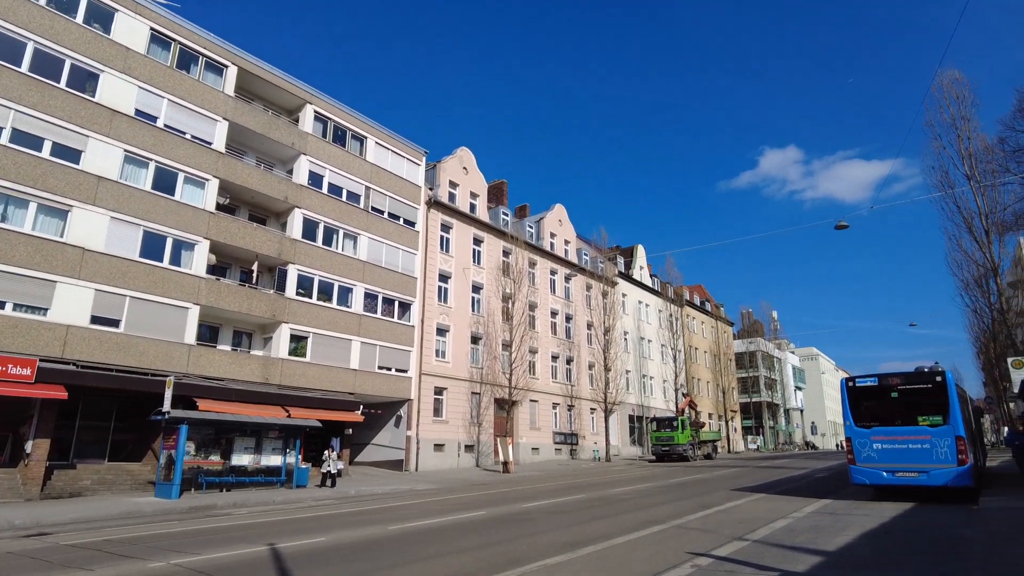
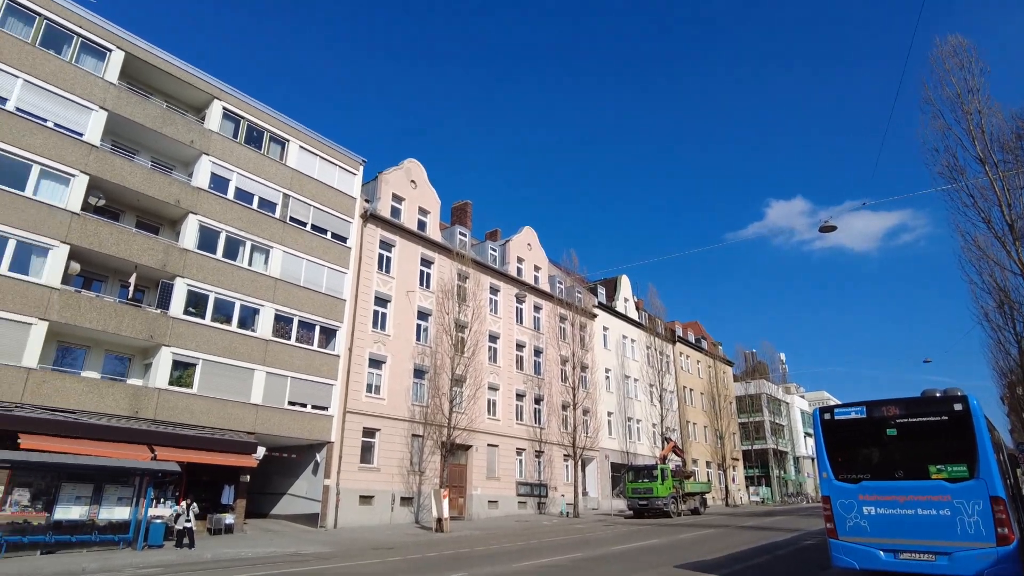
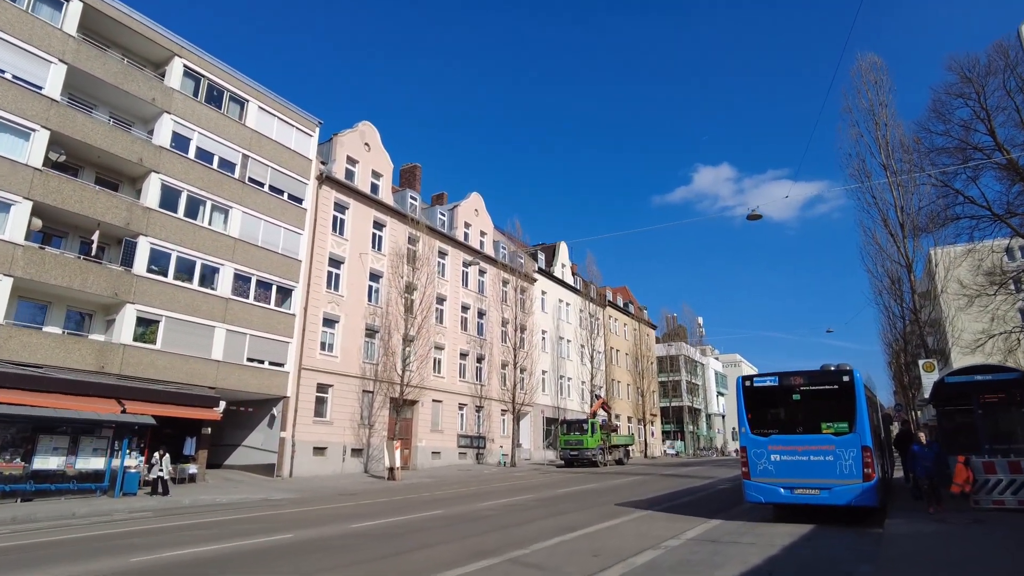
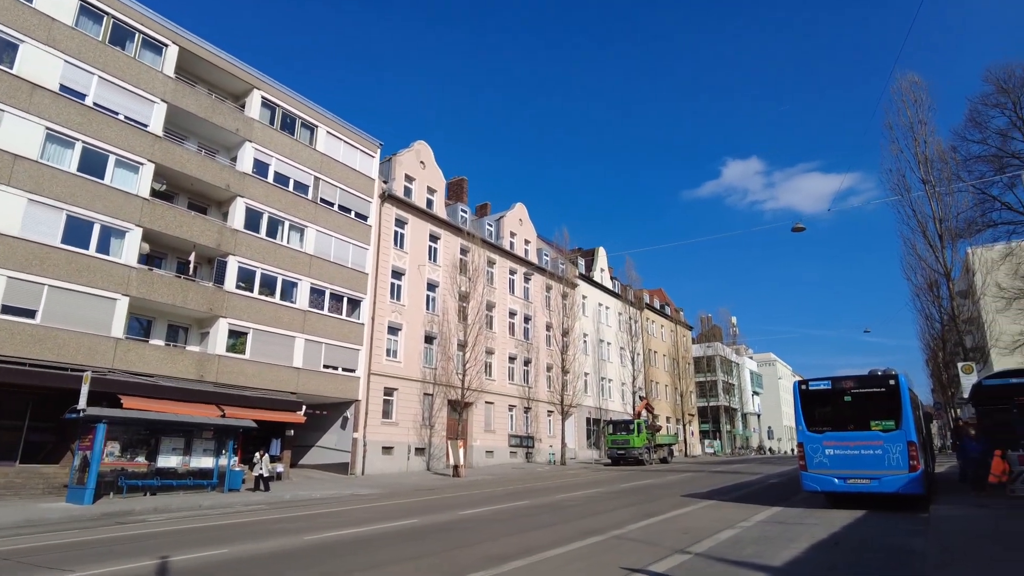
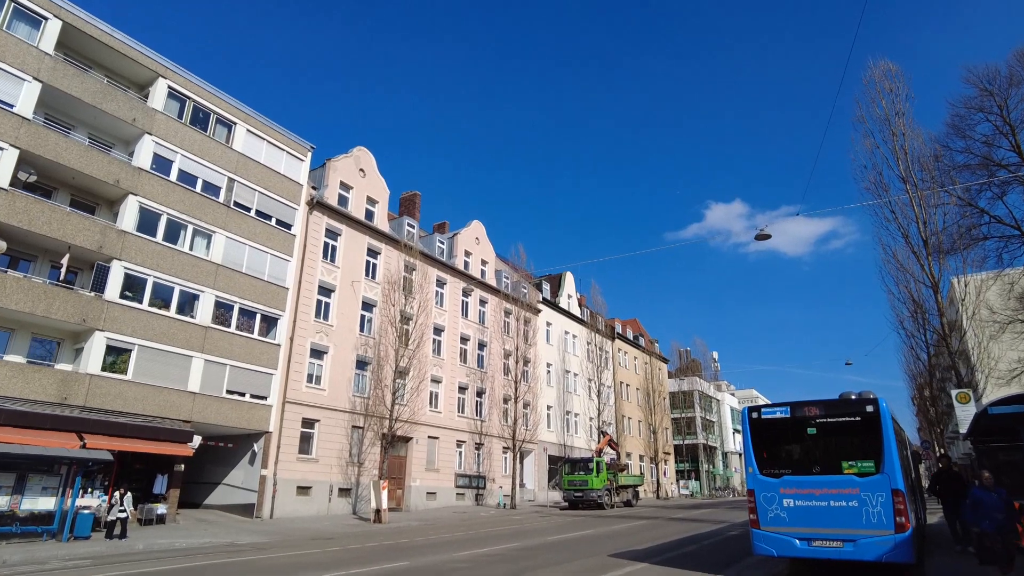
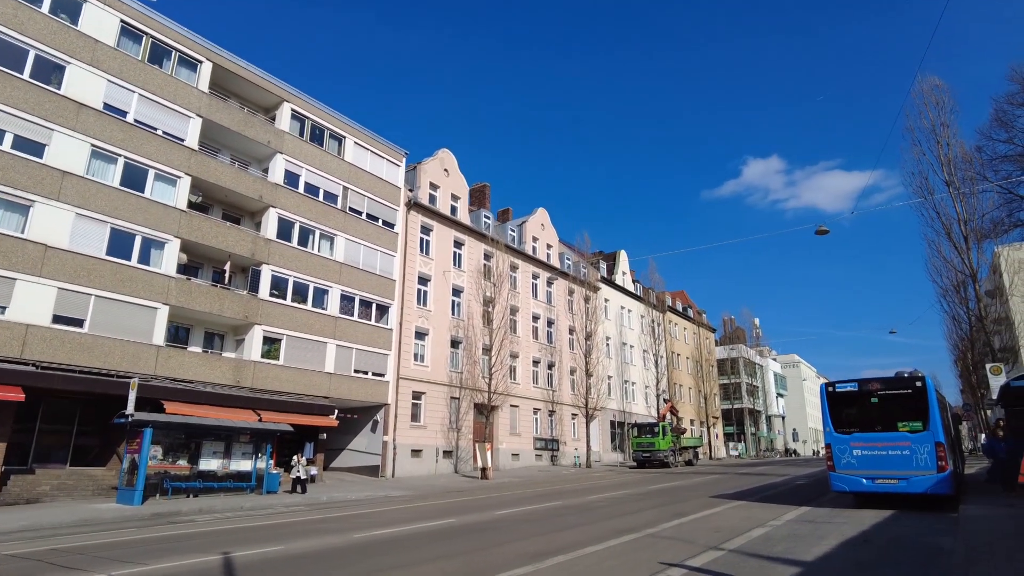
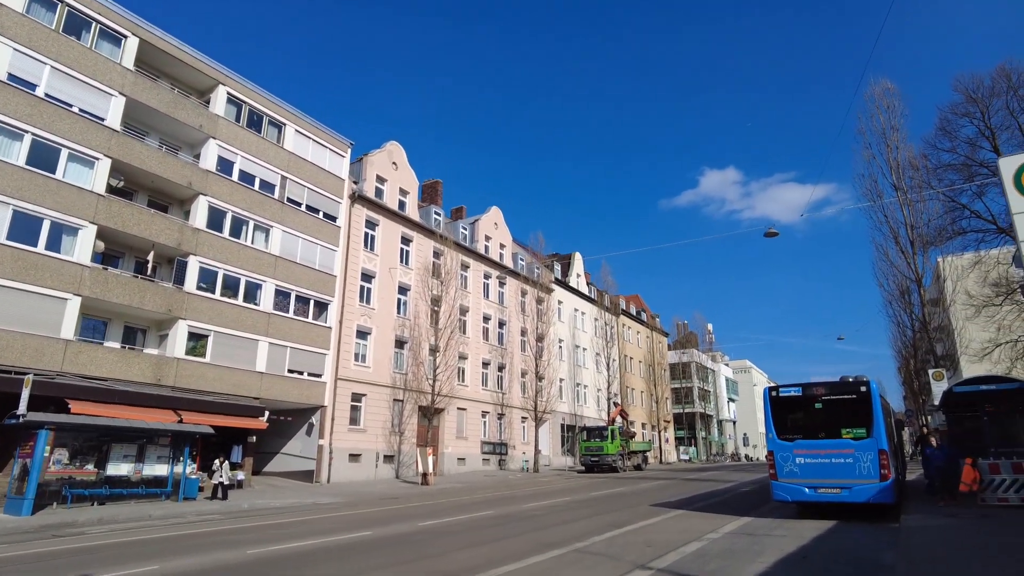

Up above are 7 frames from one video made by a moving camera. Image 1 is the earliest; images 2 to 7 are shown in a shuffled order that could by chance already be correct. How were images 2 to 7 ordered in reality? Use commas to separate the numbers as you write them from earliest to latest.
6, 4, 7, 3, 5, 2
